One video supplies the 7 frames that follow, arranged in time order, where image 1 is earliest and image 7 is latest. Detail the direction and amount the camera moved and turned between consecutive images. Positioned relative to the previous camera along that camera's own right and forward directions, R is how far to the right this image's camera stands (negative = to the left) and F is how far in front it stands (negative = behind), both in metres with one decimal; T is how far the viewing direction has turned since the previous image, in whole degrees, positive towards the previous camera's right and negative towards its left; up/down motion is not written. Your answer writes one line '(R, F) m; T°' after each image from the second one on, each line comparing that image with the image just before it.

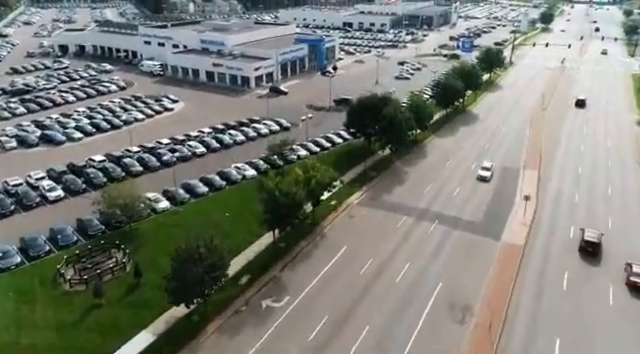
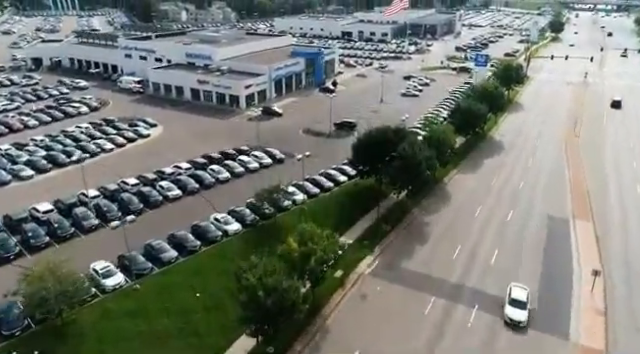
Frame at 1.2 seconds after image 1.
(-0.2, +8.0) m; 0°
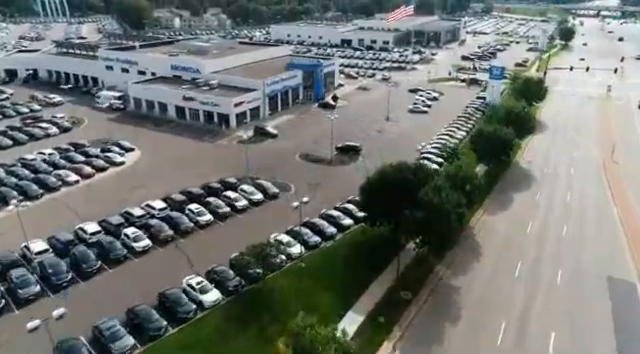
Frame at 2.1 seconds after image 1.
(-0.2, +6.7) m; 0°
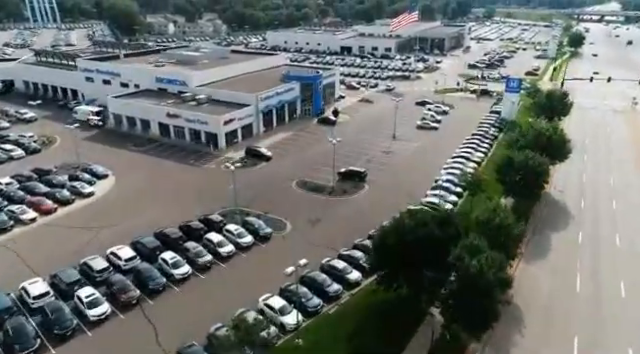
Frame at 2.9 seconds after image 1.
(-0.1, +6.0) m; 0°
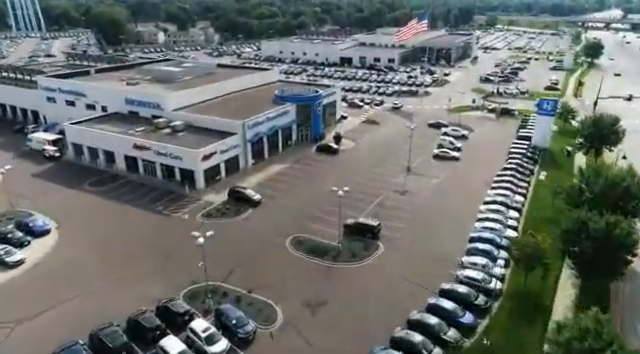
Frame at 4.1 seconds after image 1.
(-0.2, +9.2) m; 0°
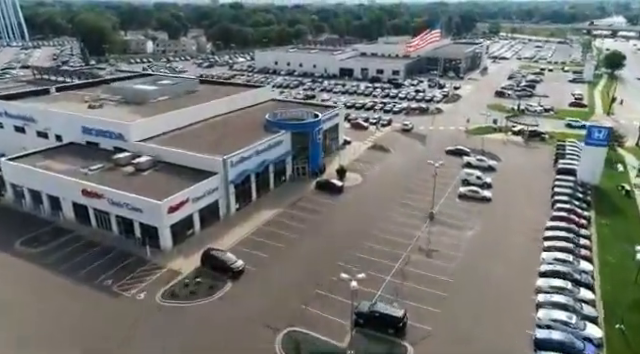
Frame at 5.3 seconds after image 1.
(-0.3, +9.3) m; 0°
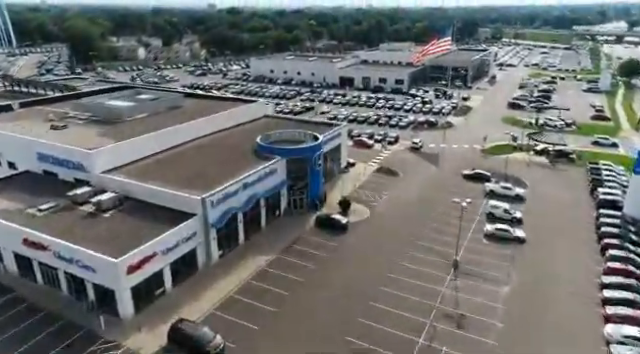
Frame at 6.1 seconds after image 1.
(-0.2, +6.6) m; 0°
